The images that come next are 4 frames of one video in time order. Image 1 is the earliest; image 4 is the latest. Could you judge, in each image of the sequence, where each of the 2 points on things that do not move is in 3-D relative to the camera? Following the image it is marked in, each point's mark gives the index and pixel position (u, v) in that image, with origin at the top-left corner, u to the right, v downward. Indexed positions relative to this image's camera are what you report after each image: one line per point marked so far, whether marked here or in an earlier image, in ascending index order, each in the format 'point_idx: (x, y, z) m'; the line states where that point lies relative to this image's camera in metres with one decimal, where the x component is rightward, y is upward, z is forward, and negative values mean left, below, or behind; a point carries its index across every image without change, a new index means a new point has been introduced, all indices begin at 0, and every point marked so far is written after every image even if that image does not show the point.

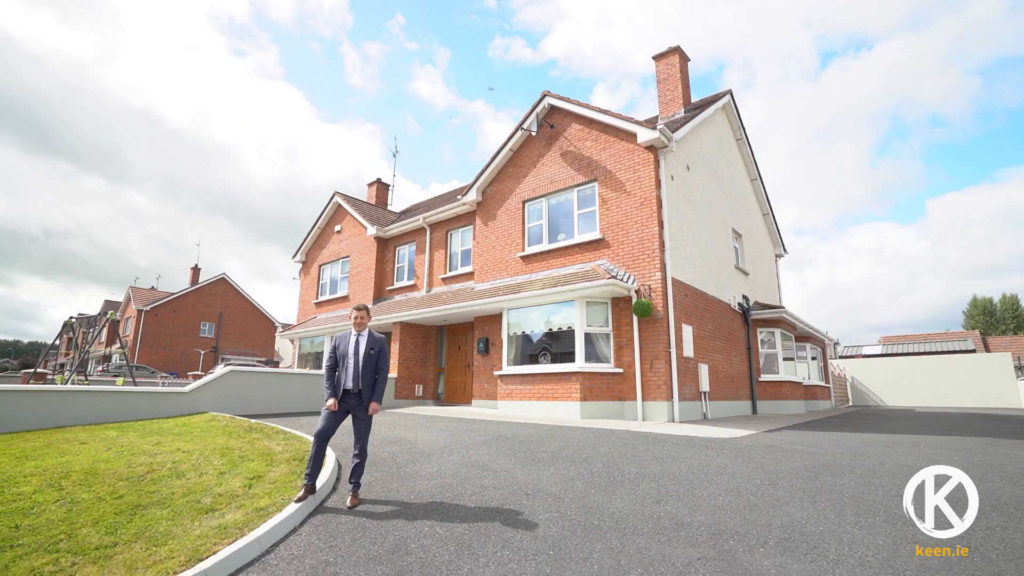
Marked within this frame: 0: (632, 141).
0: (+2.9, +3.5, +11.3) m
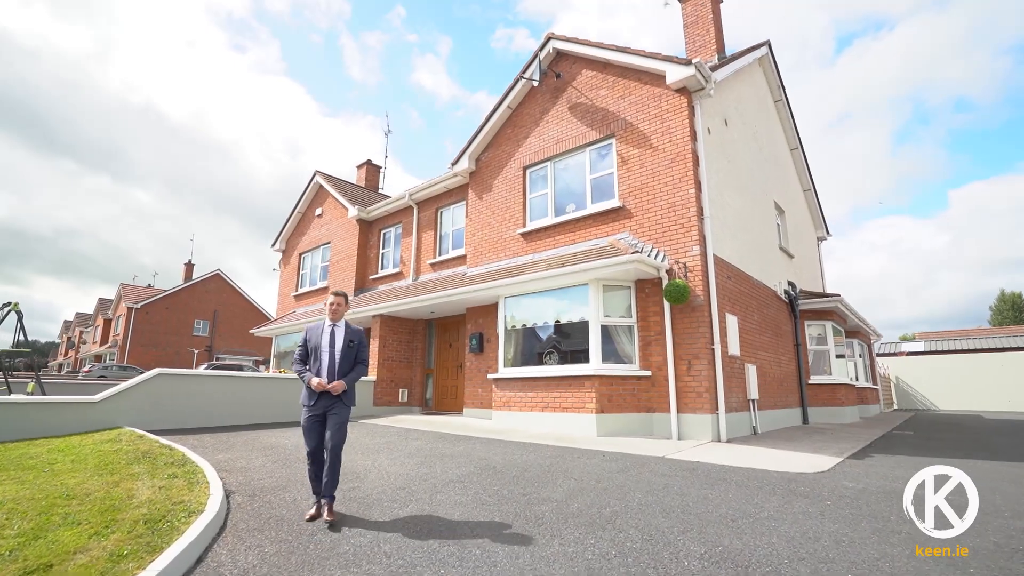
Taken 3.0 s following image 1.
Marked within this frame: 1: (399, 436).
0: (+2.8, +3.9, +9.0) m
1: (-1.8, -2.4, +7.8) m
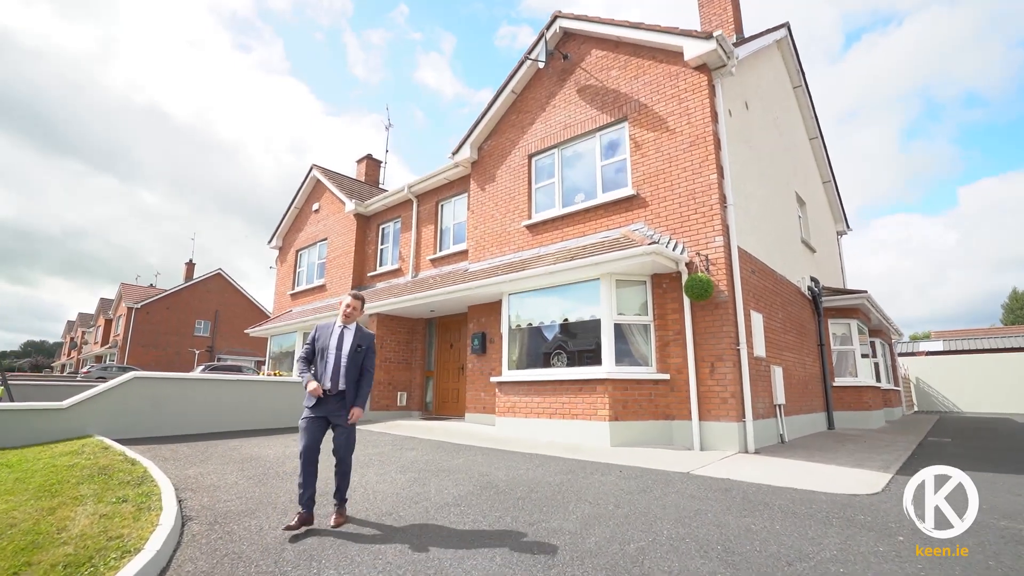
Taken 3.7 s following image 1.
0: (+2.9, +3.9, +8.3) m
1: (-1.8, -2.3, +7.1) m
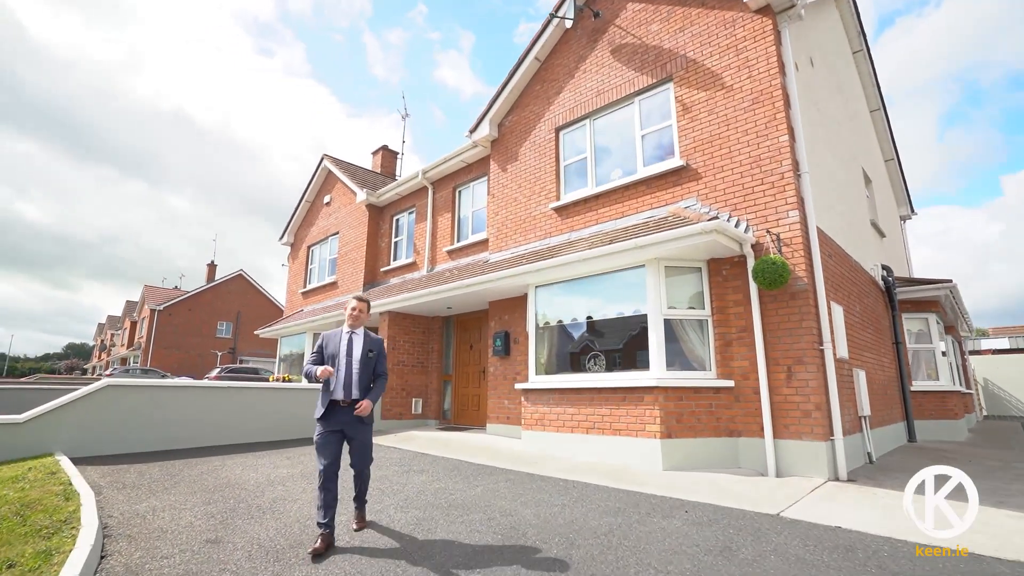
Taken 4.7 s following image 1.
0: (+3.2, +4.1, +7.0) m
1: (-1.4, -2.2, +6.0) m
